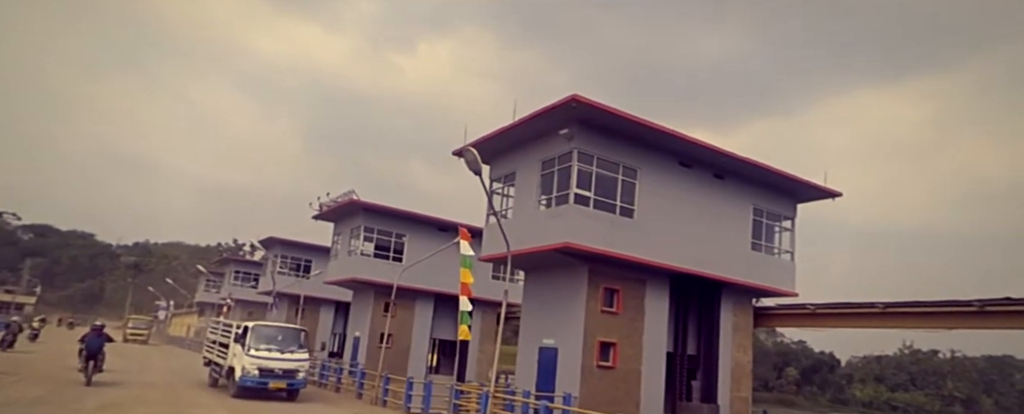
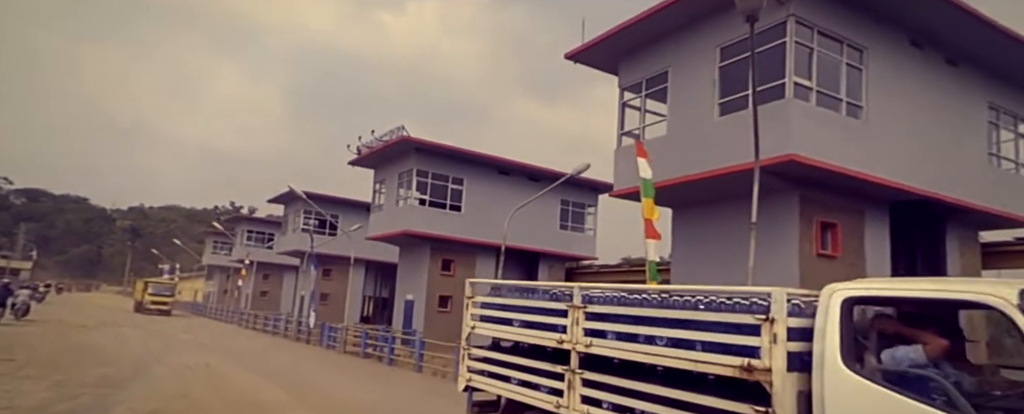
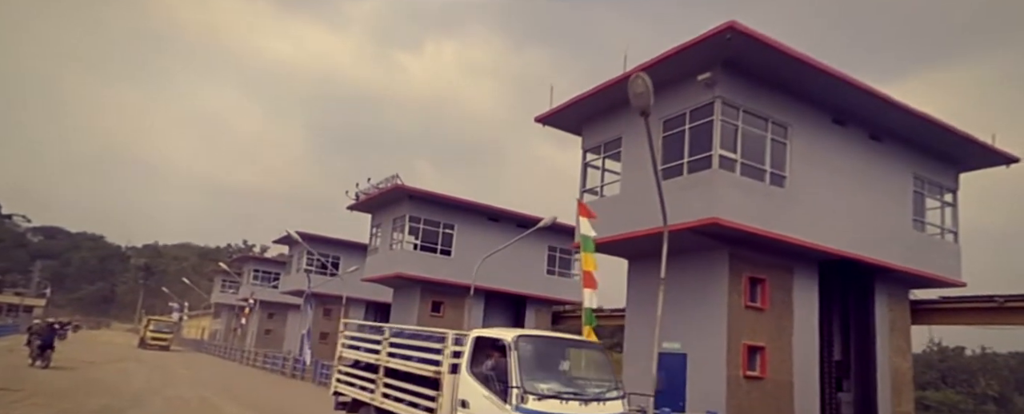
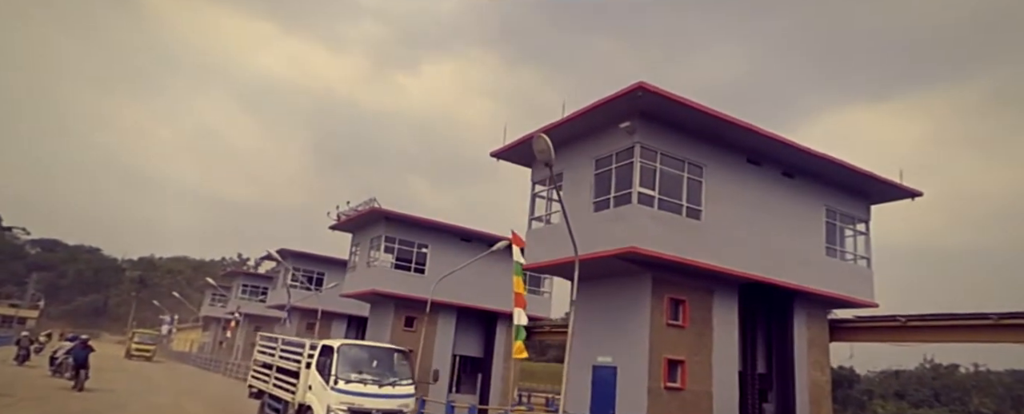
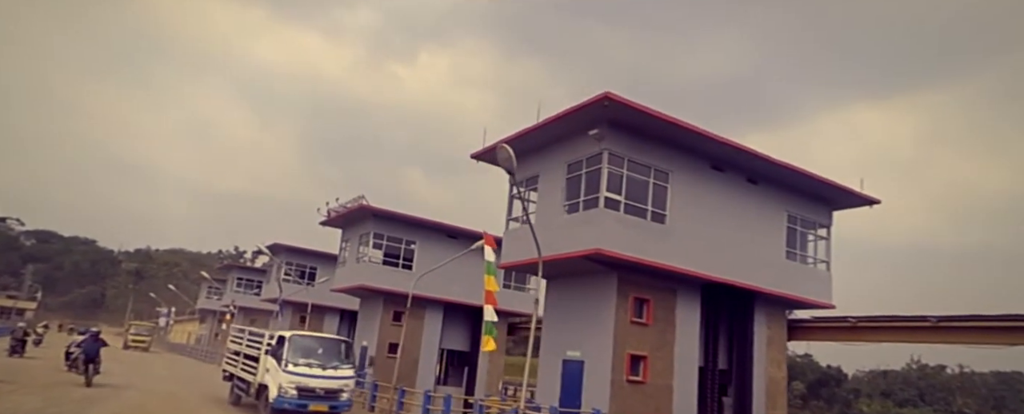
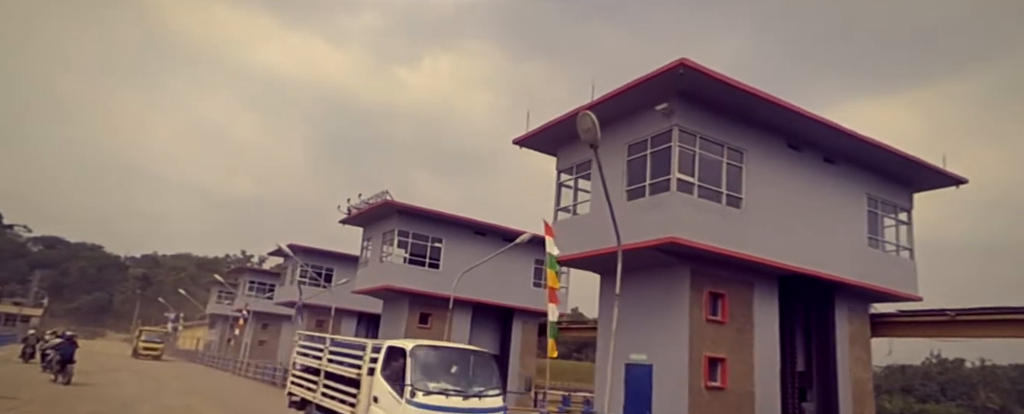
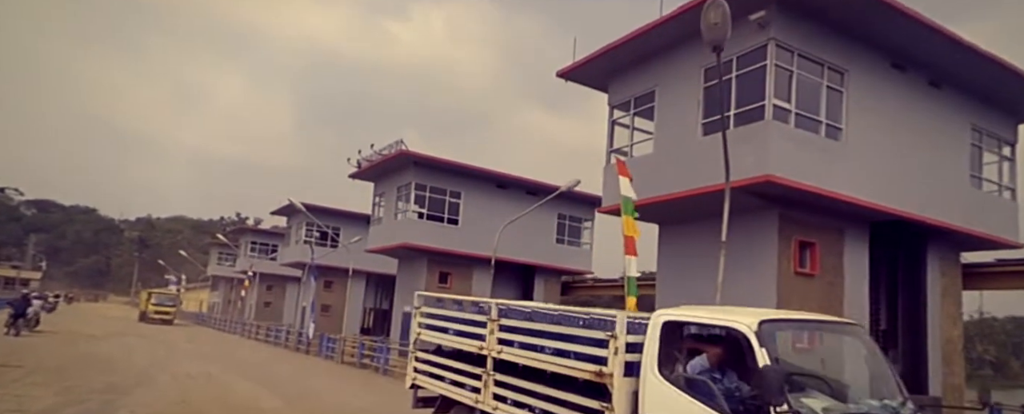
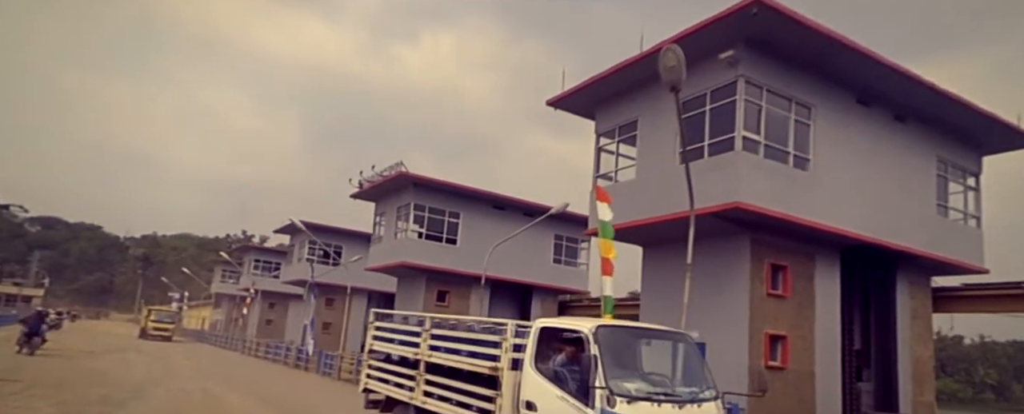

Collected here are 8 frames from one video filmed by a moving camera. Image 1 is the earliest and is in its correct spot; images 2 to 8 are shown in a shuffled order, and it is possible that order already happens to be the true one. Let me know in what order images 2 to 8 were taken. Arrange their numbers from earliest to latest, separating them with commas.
5, 4, 6, 3, 8, 7, 2
